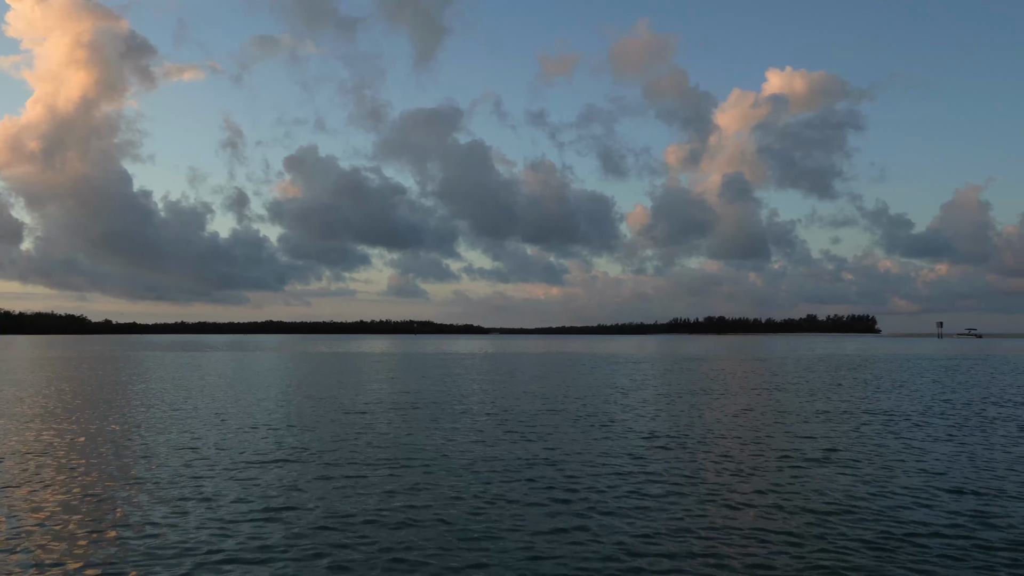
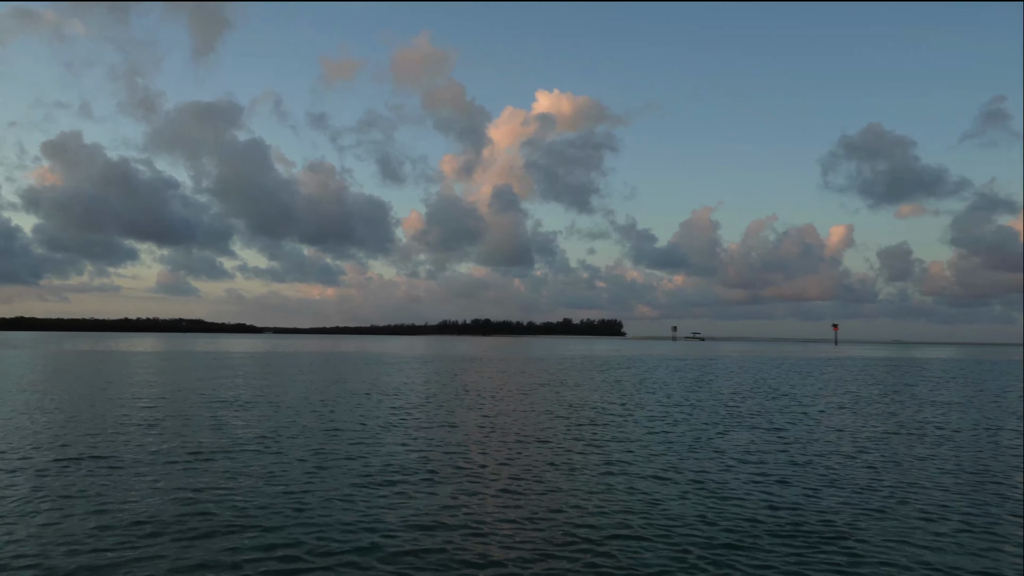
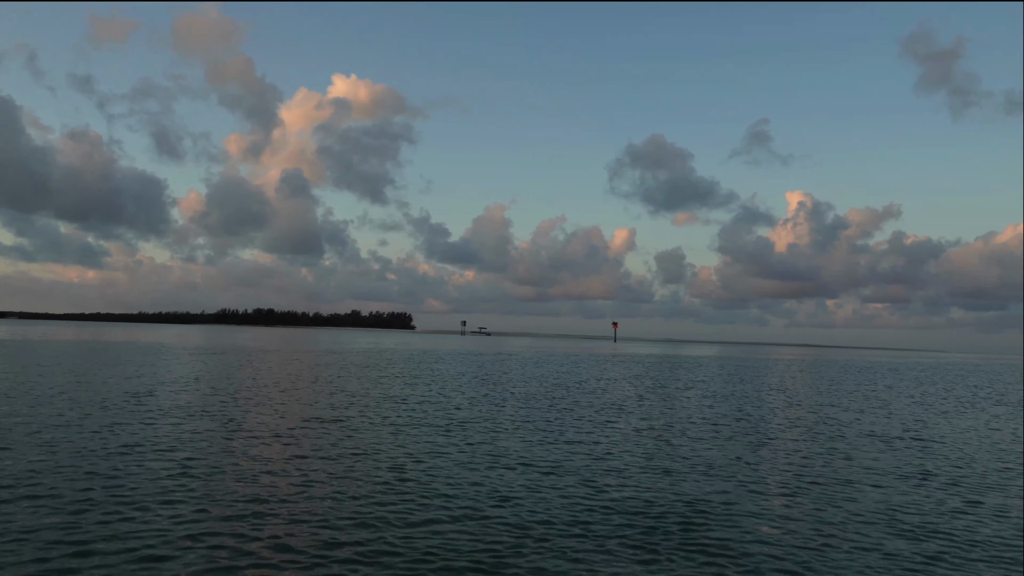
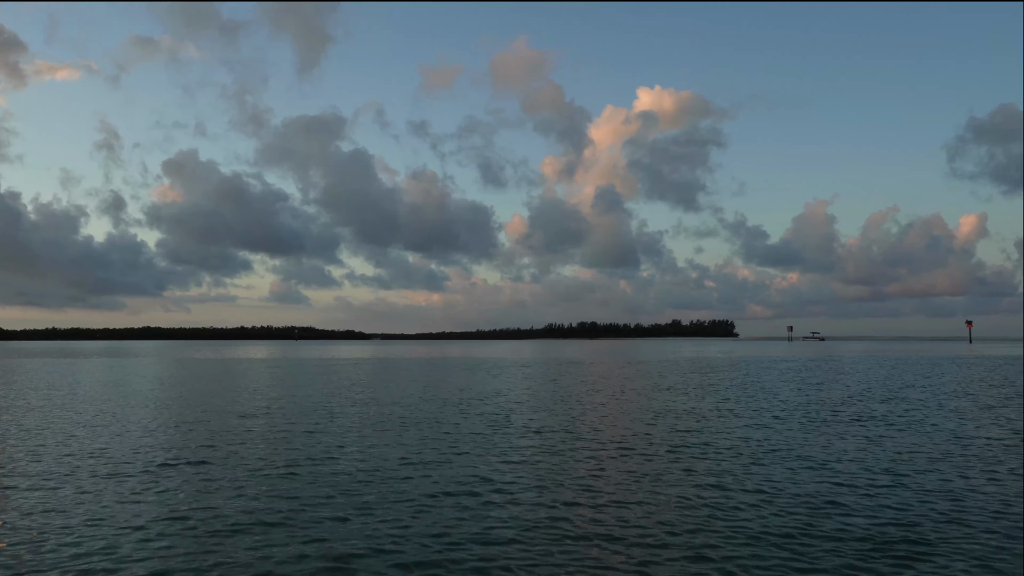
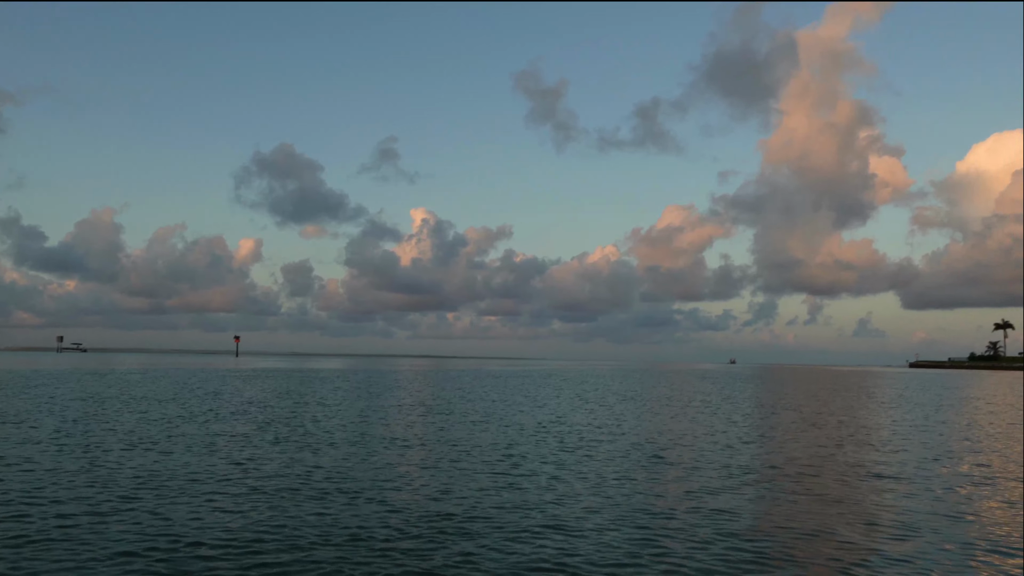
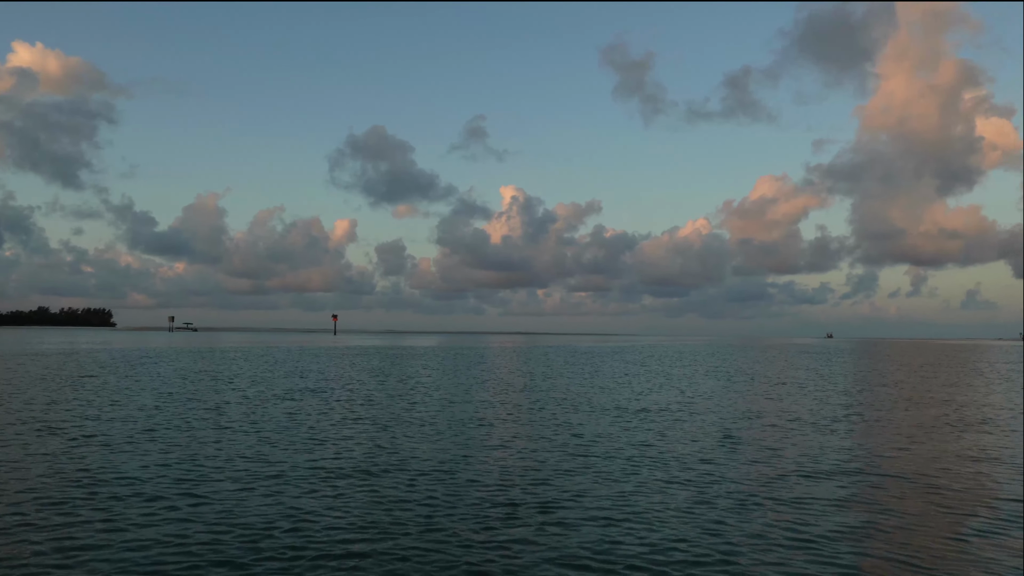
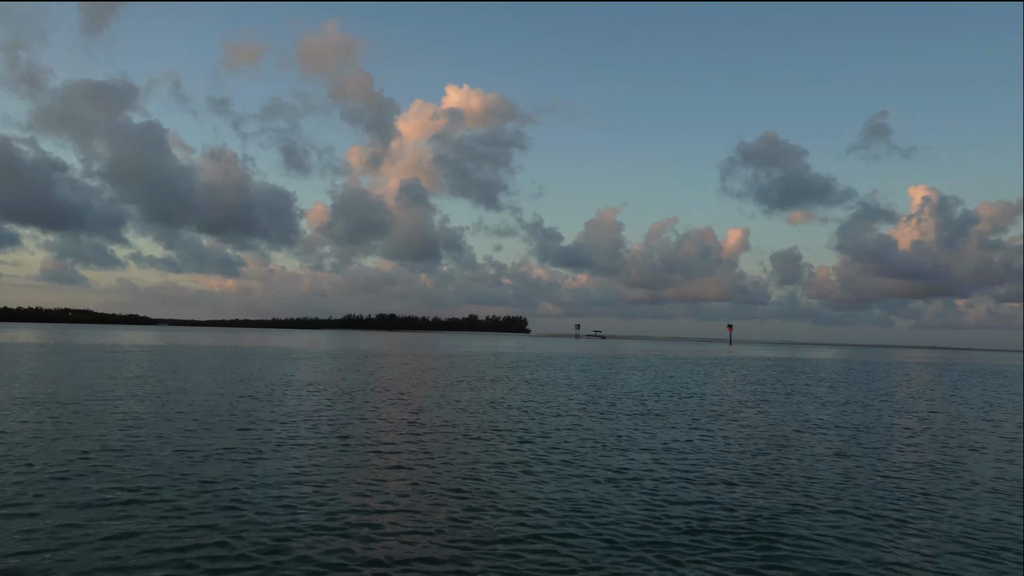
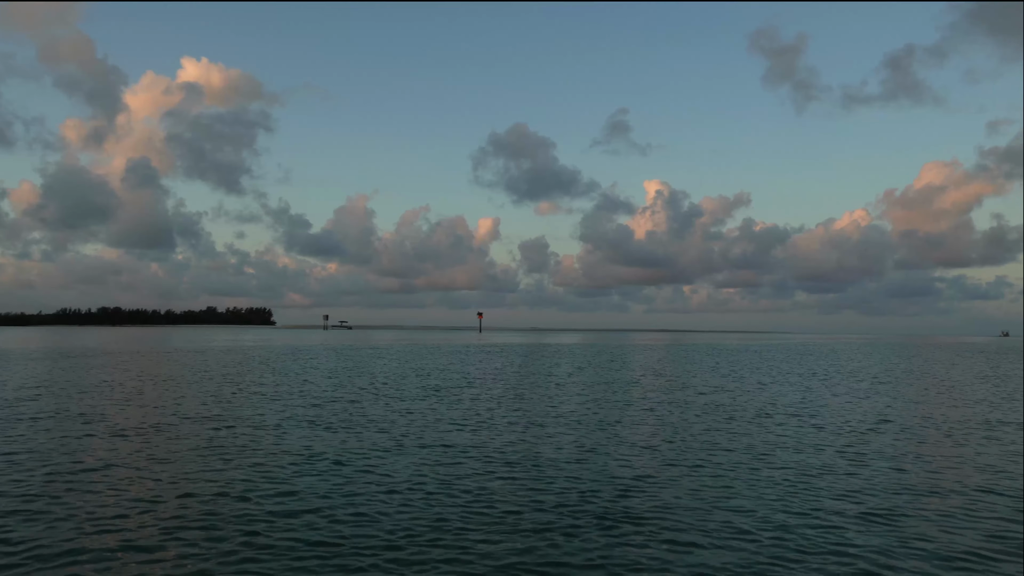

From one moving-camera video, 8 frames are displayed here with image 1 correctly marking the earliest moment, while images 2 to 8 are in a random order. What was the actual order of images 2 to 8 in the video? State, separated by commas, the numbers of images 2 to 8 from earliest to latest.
4, 2, 7, 3, 8, 6, 5
